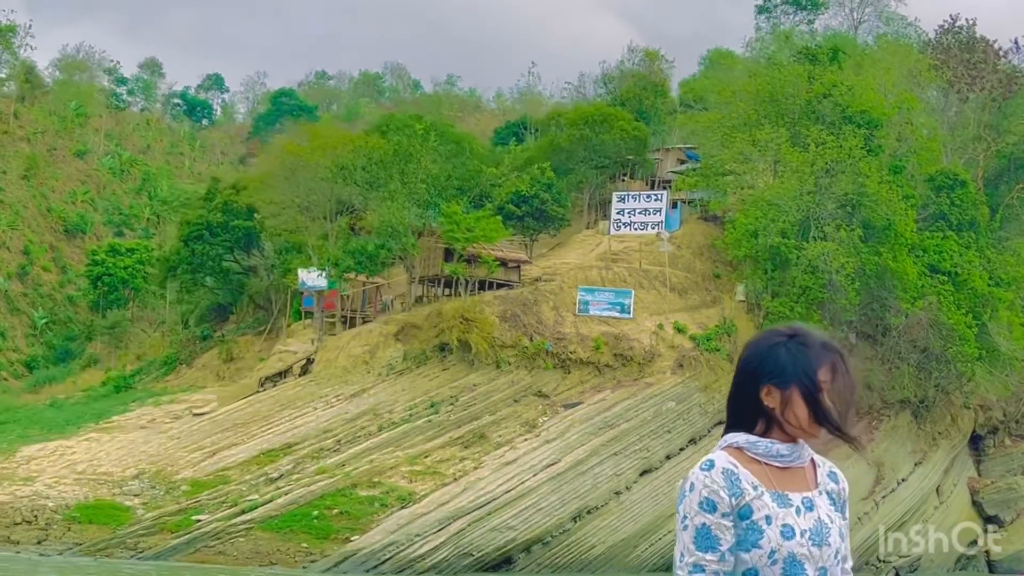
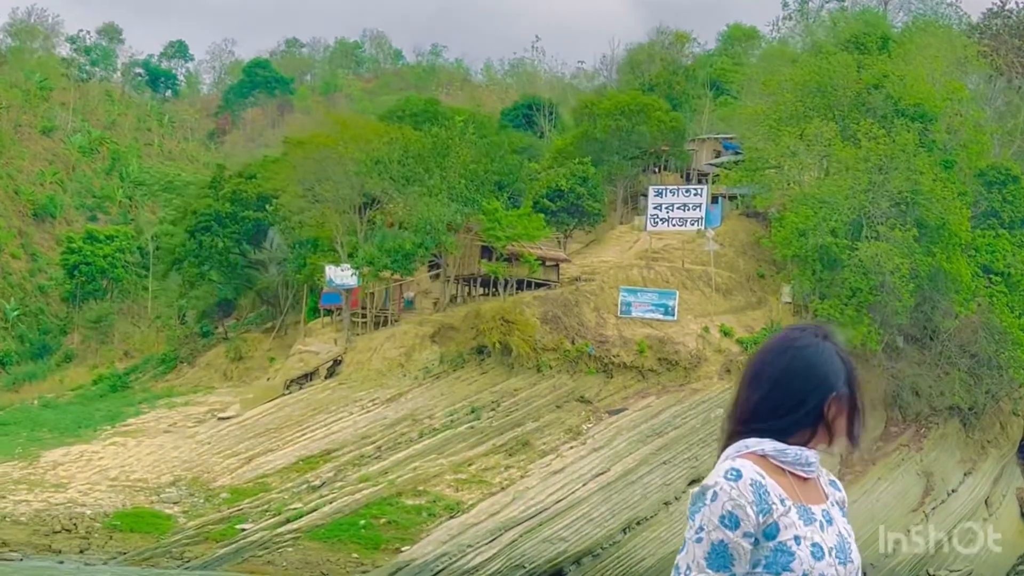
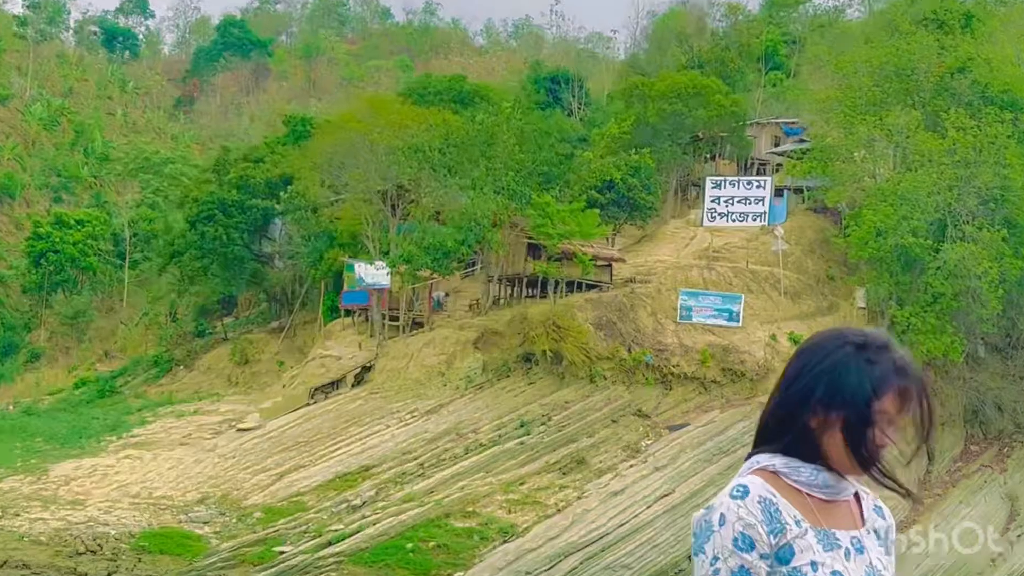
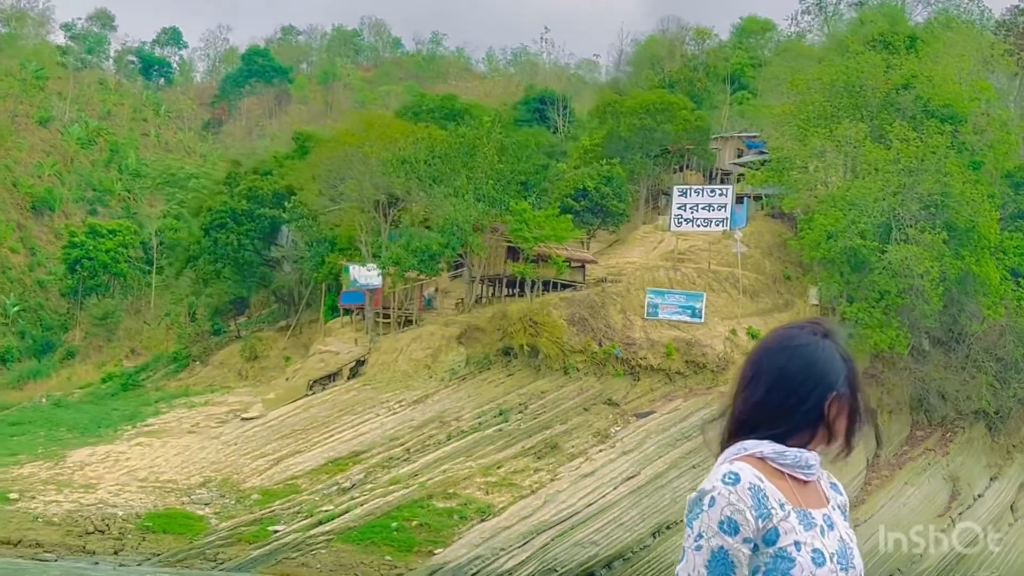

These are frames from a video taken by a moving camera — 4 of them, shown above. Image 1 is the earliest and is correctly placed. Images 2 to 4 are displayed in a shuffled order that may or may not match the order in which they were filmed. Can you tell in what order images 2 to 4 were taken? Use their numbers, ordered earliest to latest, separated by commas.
2, 4, 3
